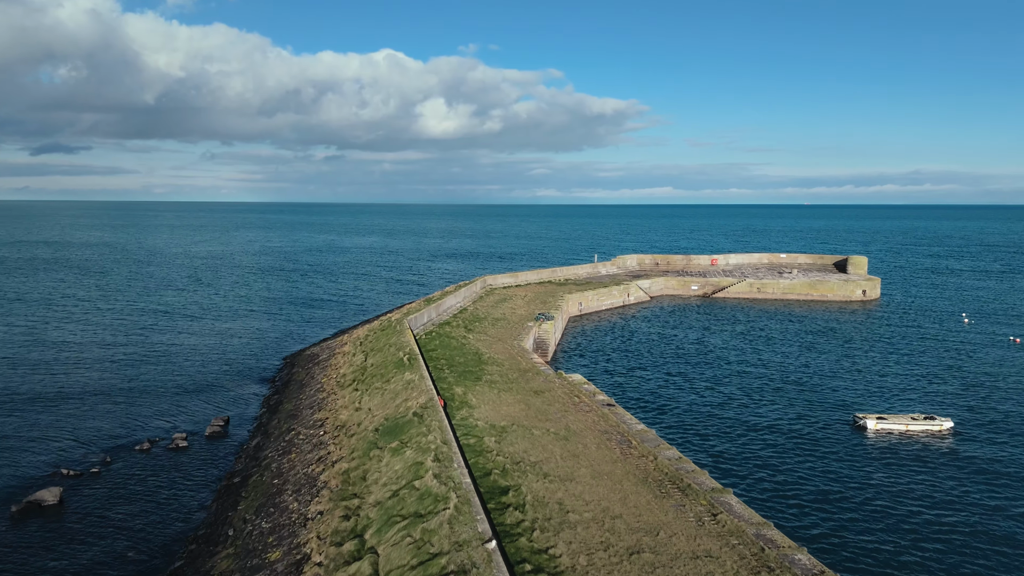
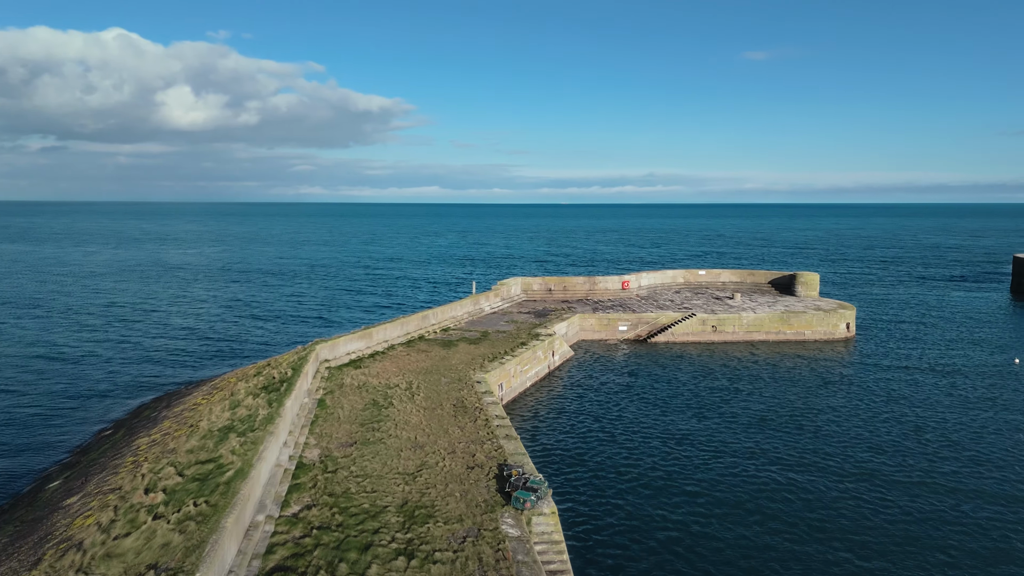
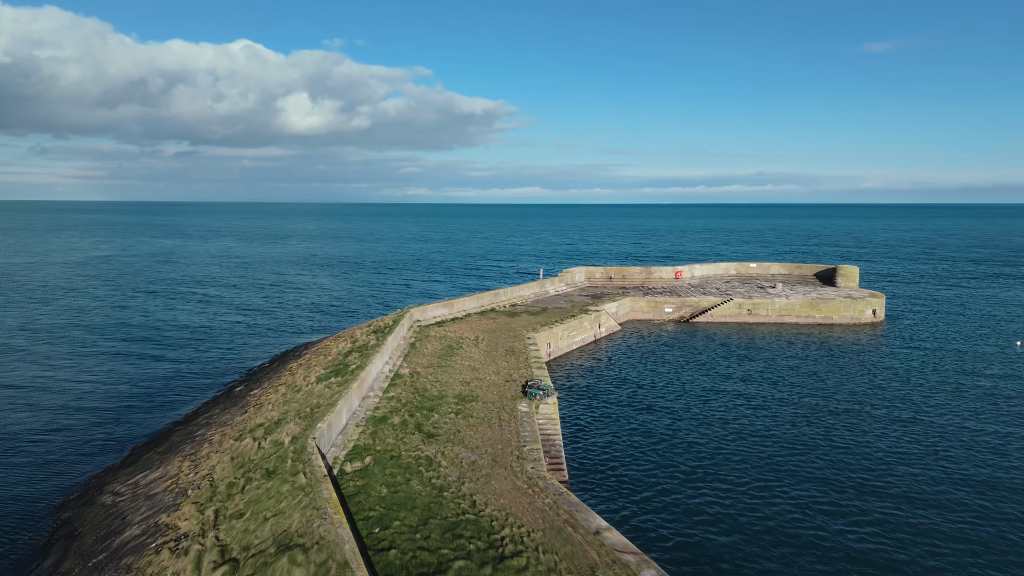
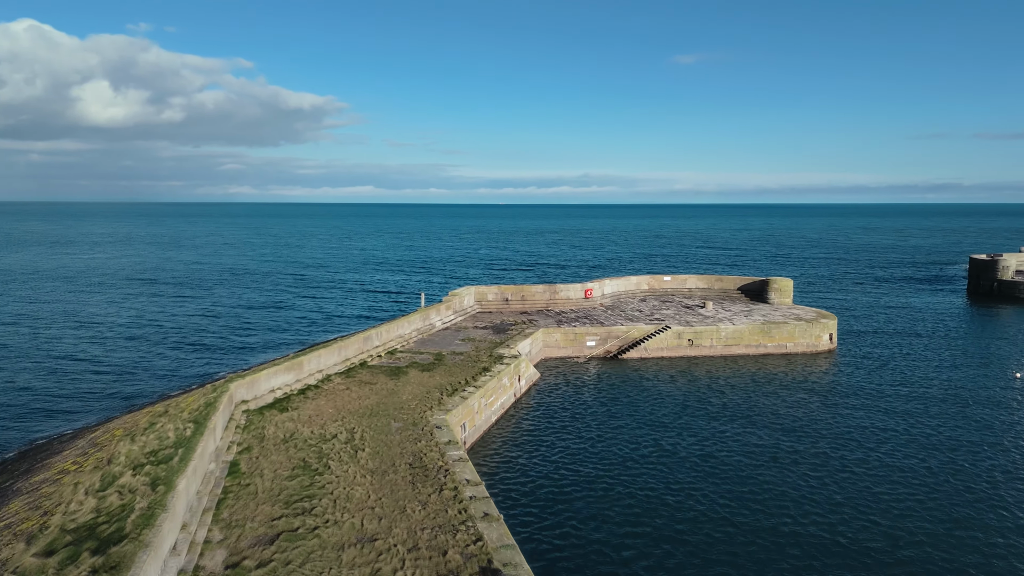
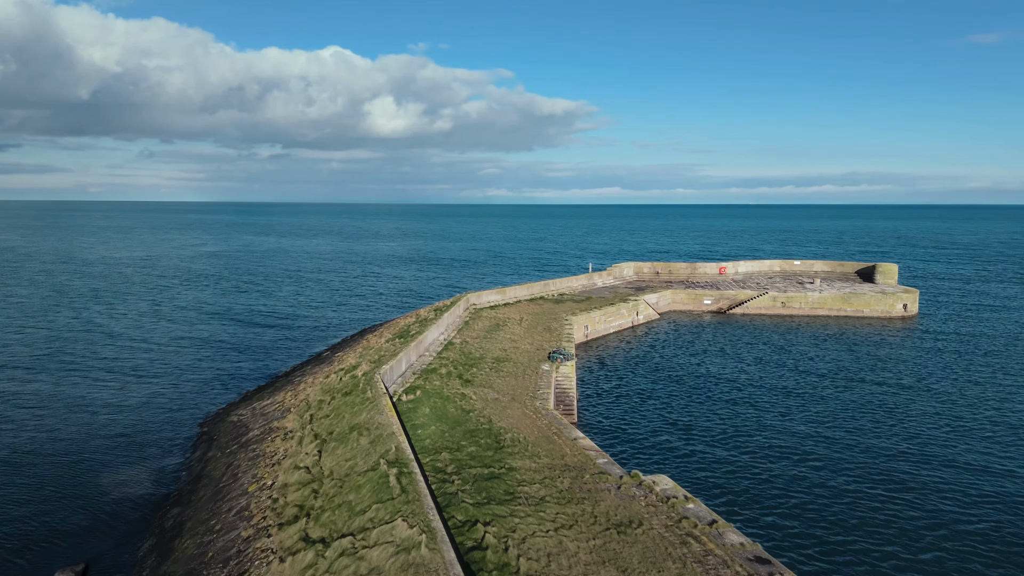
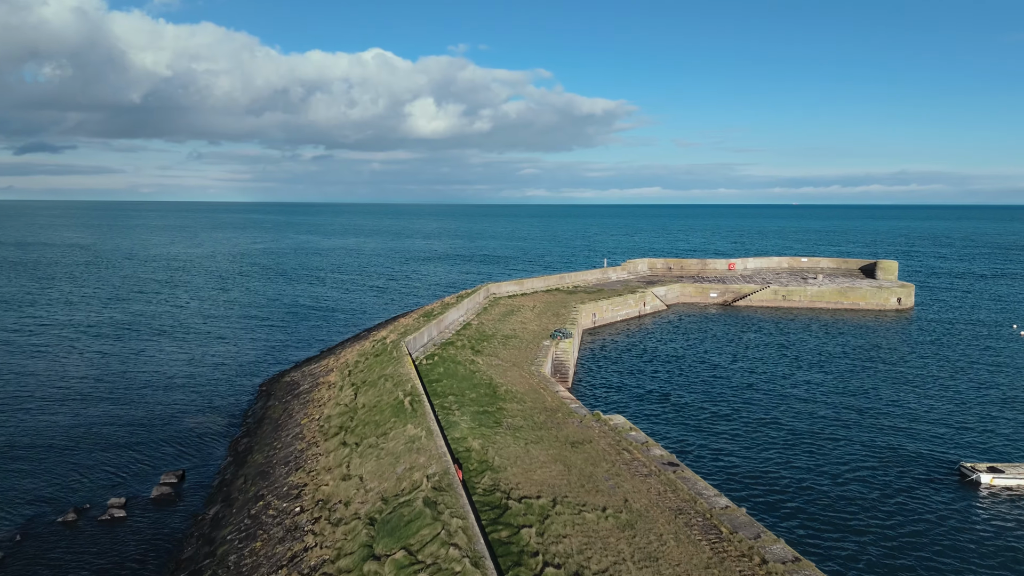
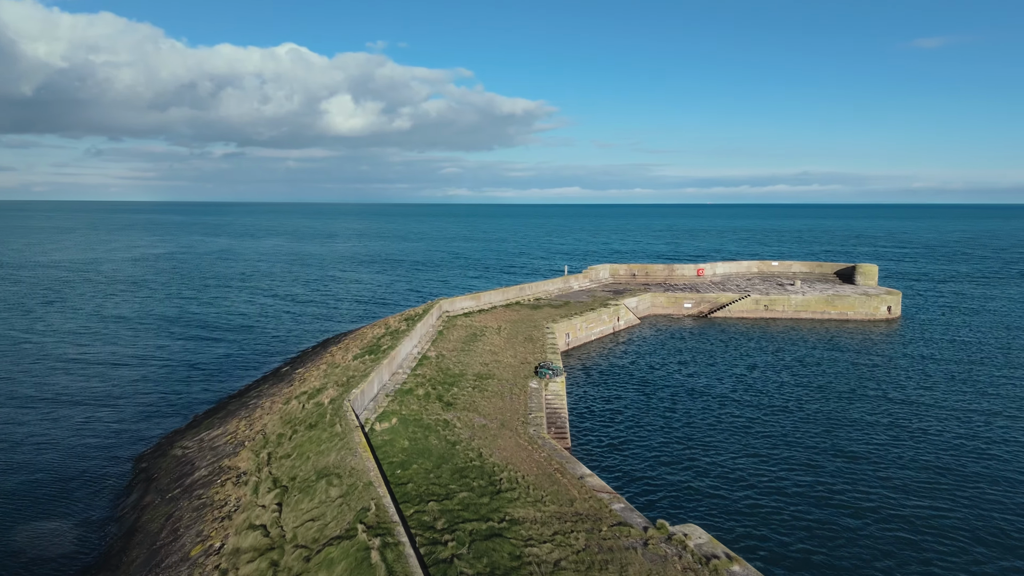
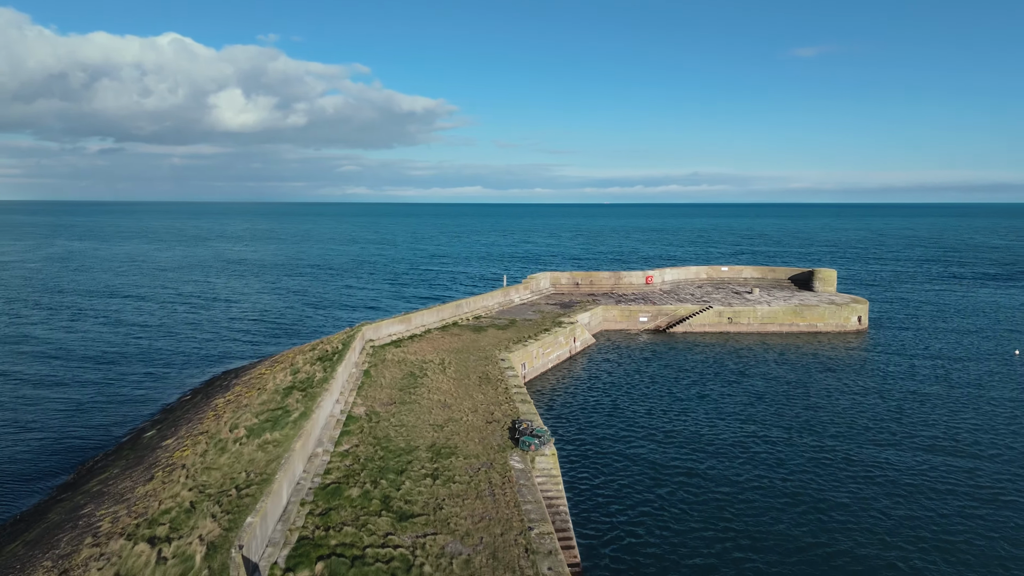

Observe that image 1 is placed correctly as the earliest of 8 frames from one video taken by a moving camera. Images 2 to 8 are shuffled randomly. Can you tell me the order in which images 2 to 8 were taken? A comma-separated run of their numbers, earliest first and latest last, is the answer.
6, 5, 7, 3, 8, 2, 4
